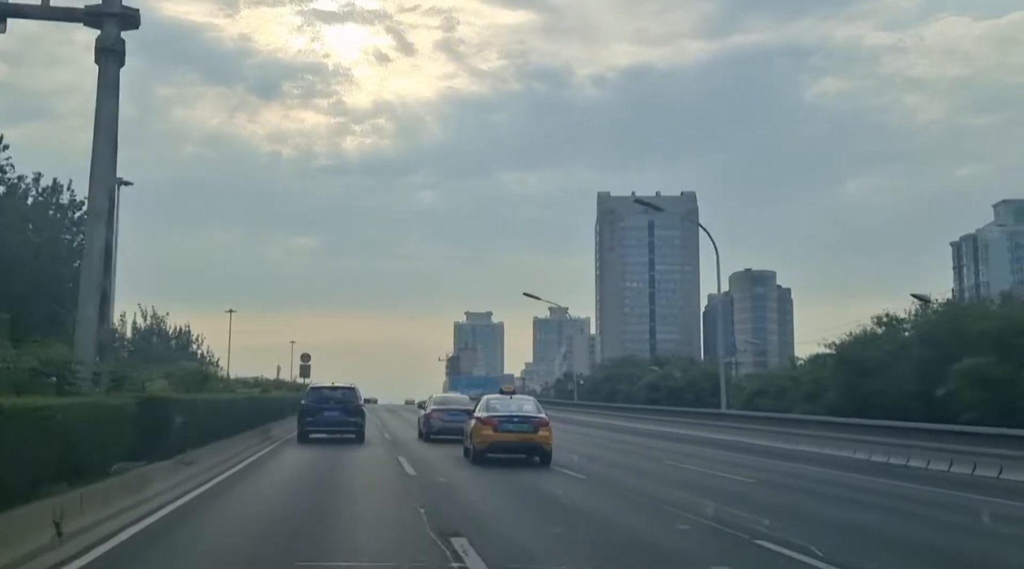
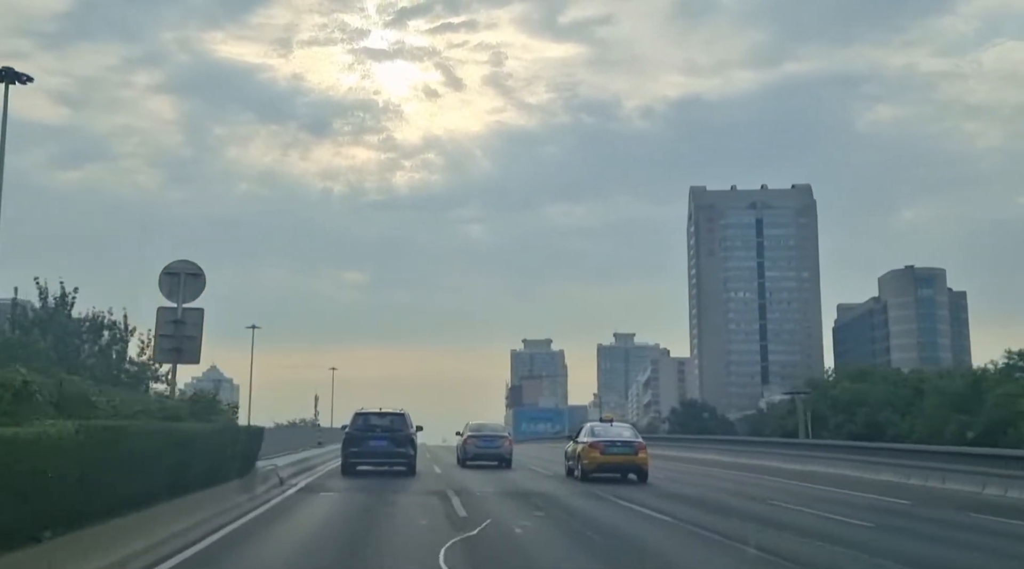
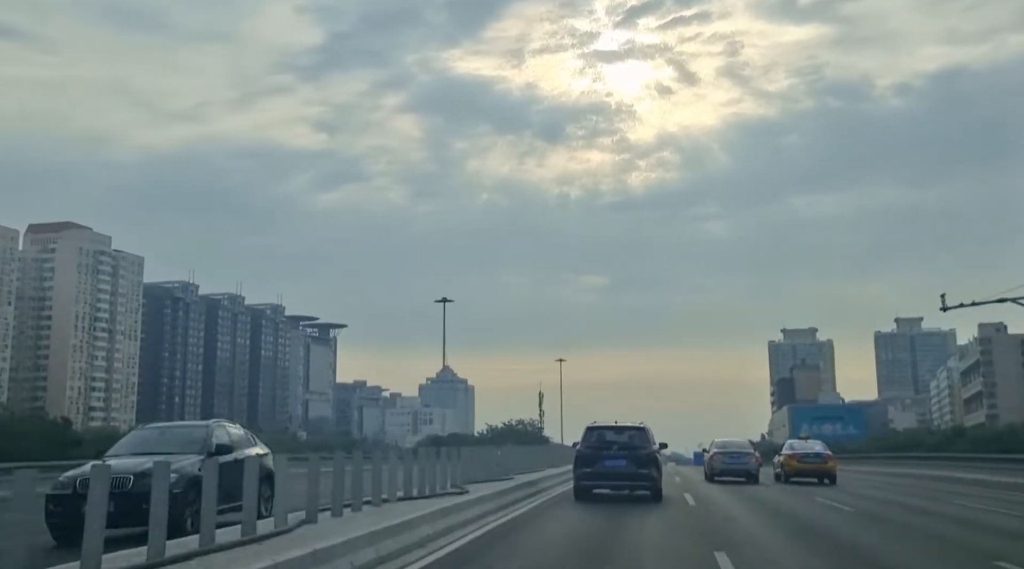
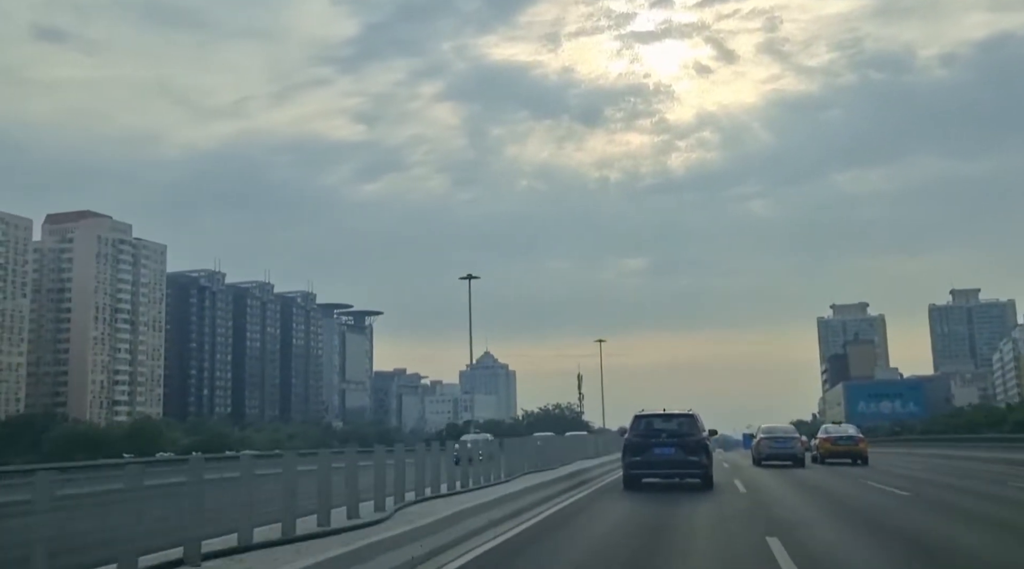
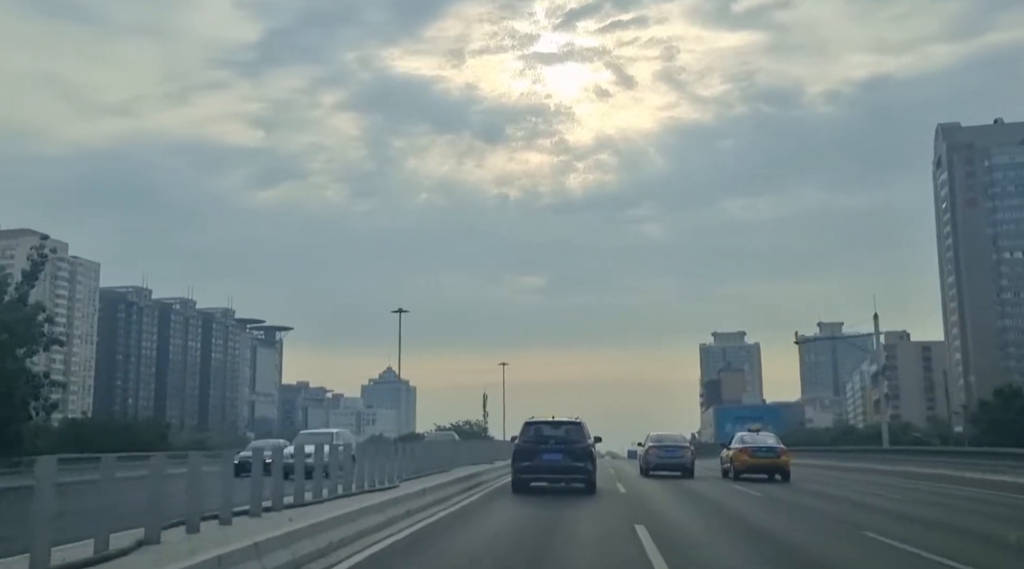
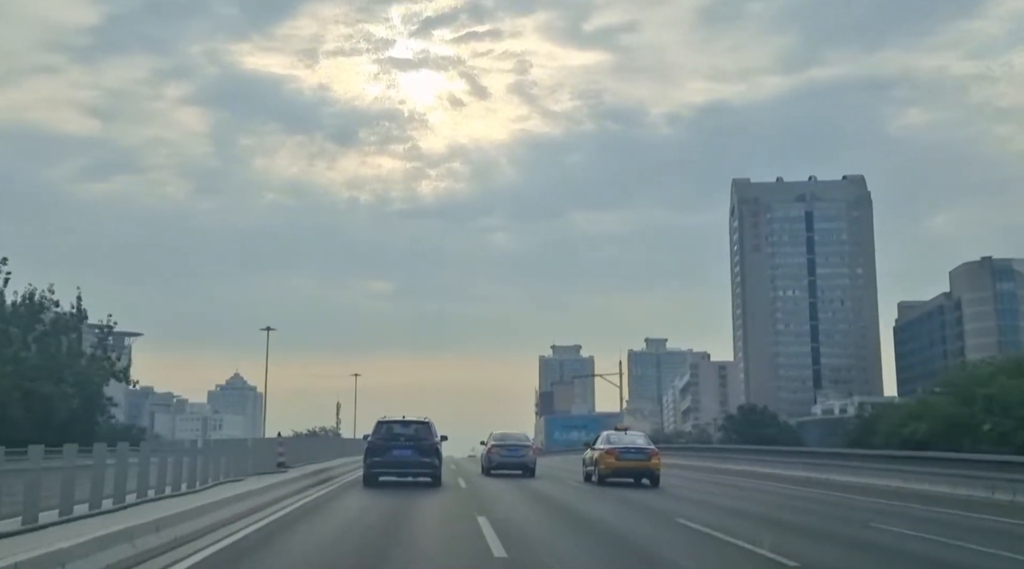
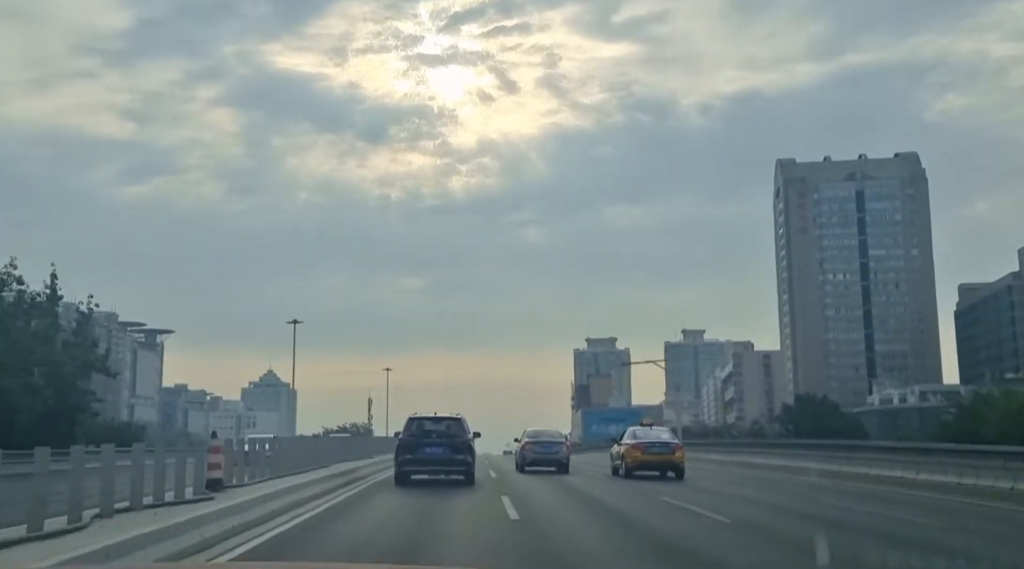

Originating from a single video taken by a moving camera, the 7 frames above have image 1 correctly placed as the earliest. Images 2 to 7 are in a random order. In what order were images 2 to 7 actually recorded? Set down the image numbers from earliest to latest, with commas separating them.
2, 6, 7, 5, 3, 4
